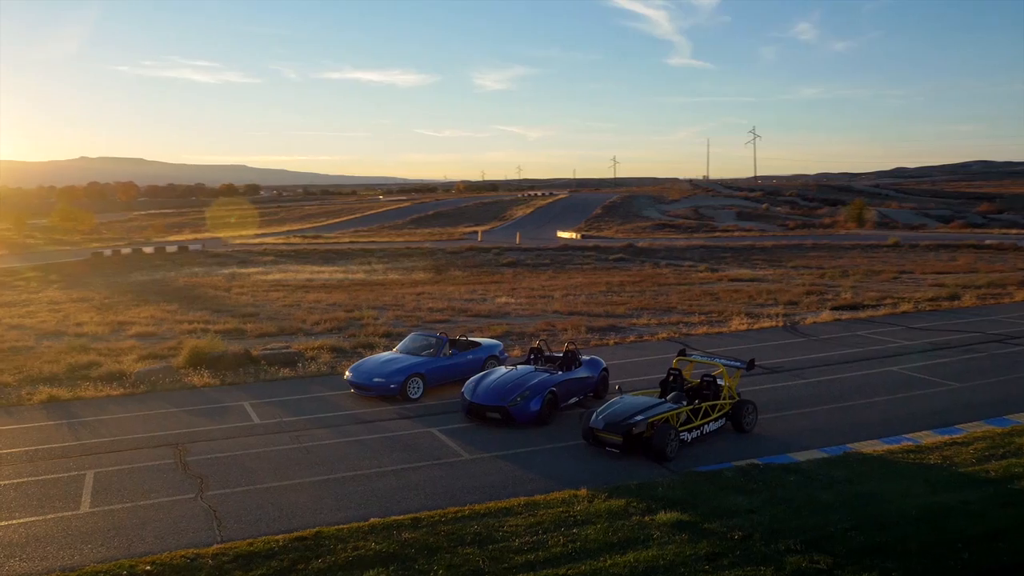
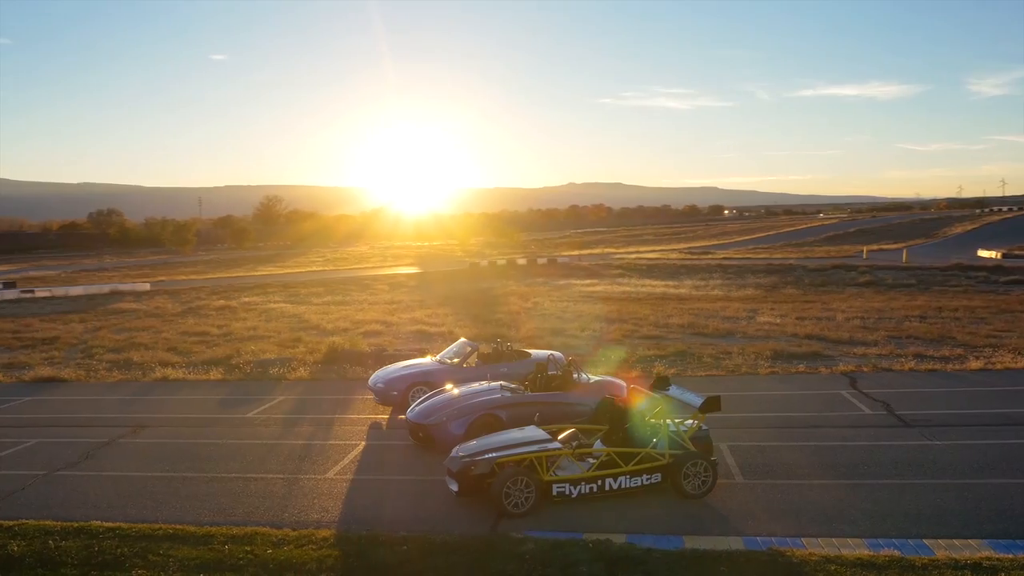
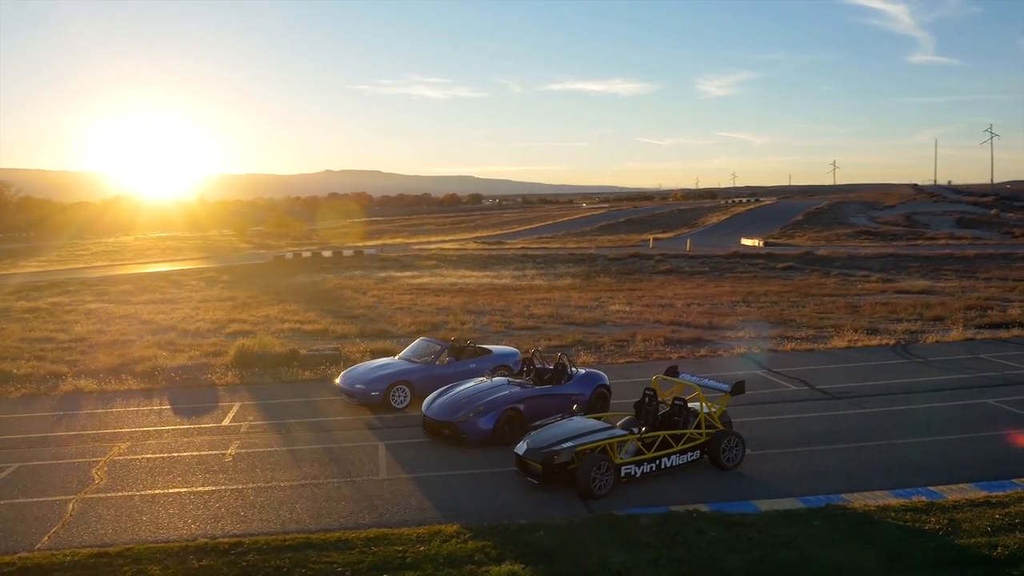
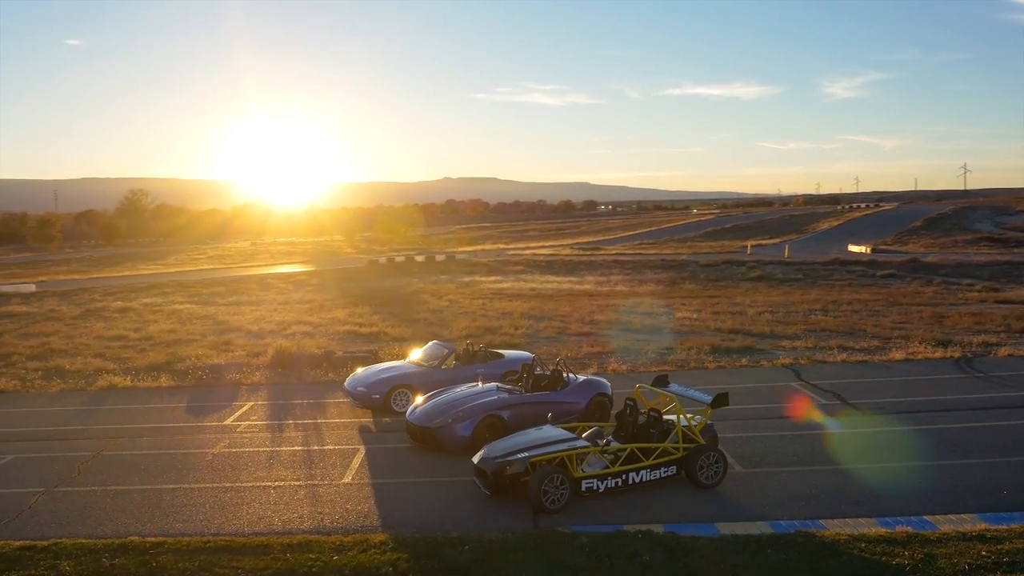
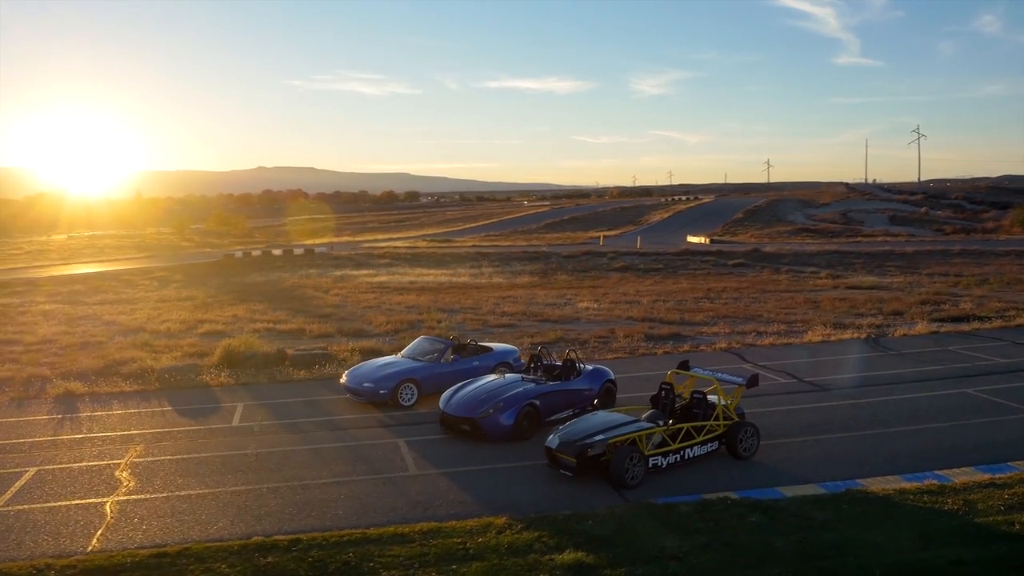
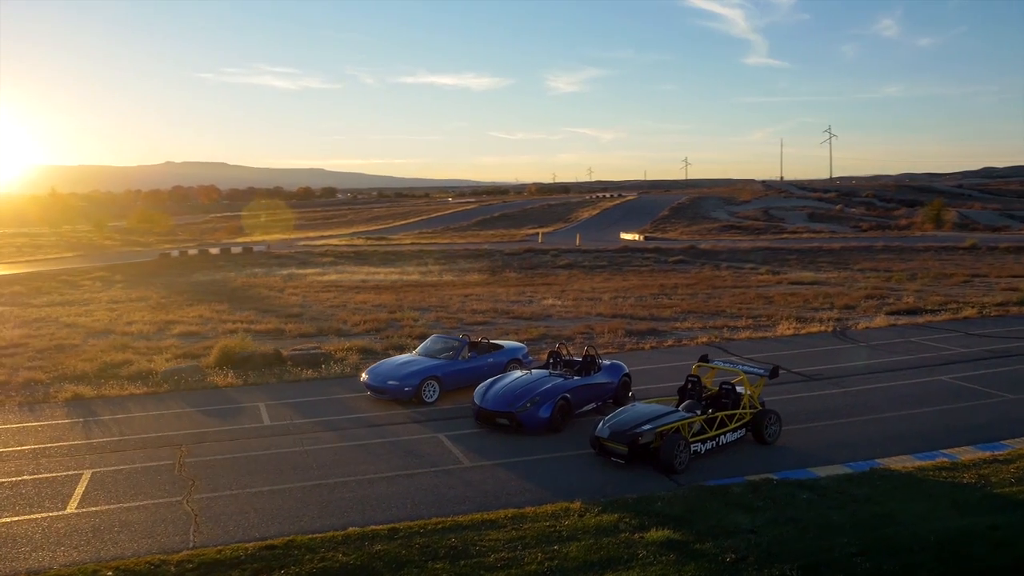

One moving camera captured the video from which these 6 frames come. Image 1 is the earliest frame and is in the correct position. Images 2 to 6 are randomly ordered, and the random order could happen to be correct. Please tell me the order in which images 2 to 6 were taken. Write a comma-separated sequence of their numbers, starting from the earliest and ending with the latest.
6, 5, 3, 4, 2
